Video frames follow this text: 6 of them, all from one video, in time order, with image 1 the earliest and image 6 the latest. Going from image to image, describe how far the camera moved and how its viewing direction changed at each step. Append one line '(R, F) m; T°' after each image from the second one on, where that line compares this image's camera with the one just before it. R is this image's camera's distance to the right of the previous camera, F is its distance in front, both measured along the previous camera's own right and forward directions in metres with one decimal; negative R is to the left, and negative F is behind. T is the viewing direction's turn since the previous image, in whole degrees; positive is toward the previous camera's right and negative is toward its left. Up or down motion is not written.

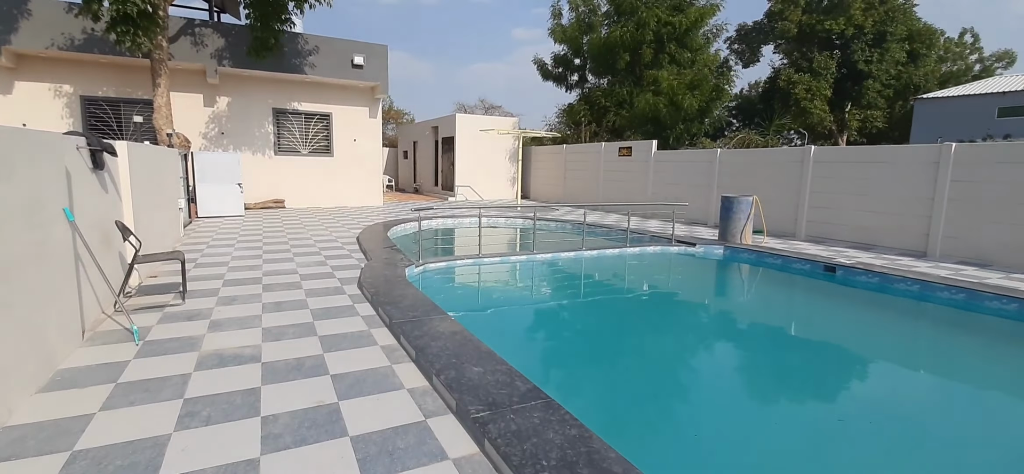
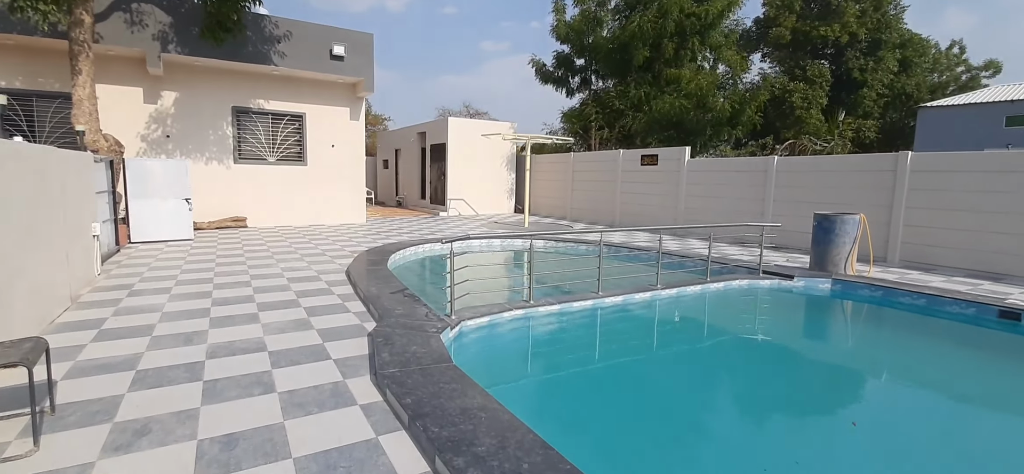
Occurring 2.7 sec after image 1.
(-0.9, +1.9) m; +3°
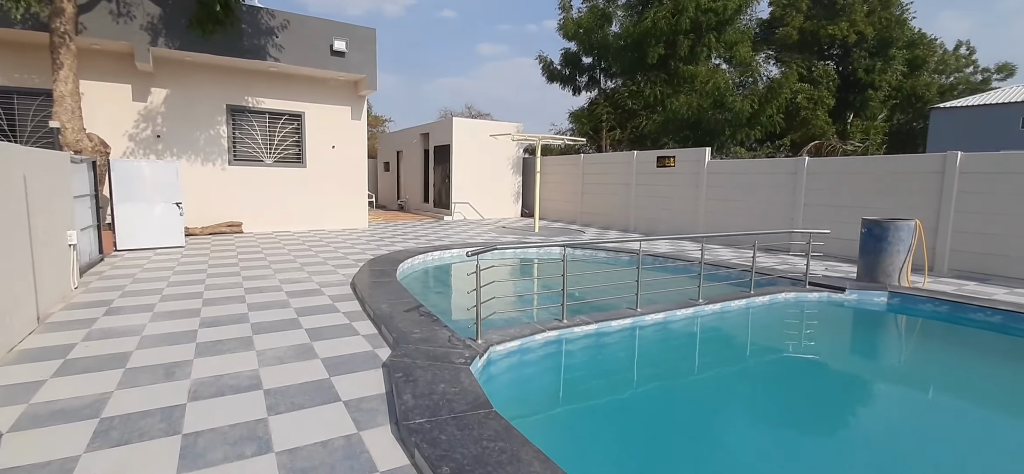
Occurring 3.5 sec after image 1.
(-0.3, +0.5) m; 0°
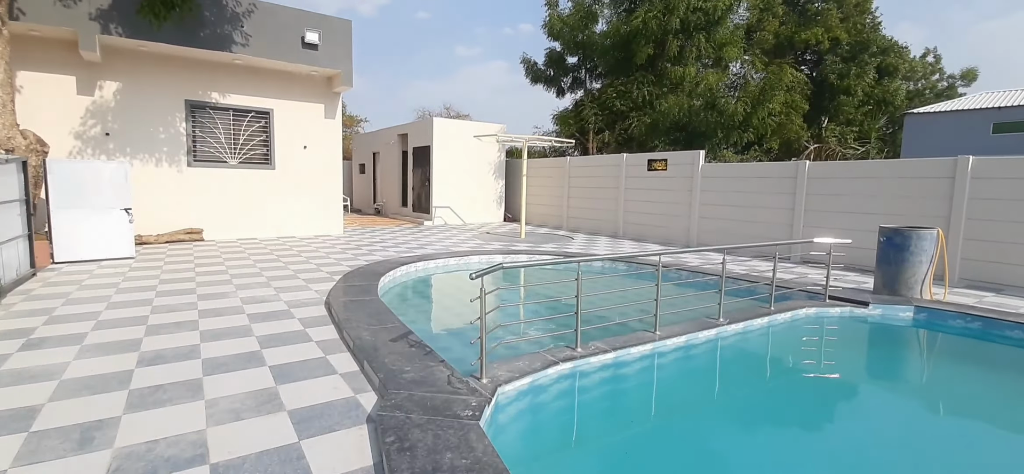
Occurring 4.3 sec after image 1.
(-0.2, +0.6) m; +3°
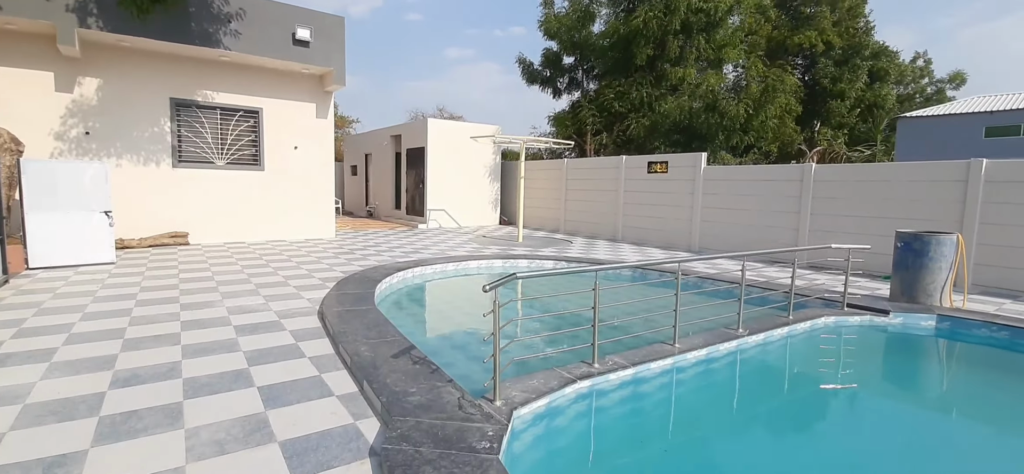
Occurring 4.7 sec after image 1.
(-0.1, +0.3) m; +1°
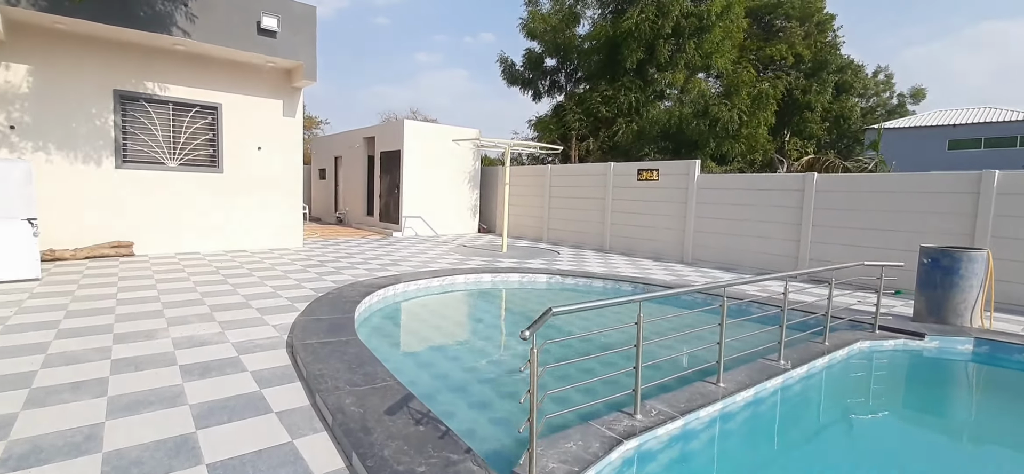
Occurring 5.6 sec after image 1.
(-0.3, +0.6) m; +4°
